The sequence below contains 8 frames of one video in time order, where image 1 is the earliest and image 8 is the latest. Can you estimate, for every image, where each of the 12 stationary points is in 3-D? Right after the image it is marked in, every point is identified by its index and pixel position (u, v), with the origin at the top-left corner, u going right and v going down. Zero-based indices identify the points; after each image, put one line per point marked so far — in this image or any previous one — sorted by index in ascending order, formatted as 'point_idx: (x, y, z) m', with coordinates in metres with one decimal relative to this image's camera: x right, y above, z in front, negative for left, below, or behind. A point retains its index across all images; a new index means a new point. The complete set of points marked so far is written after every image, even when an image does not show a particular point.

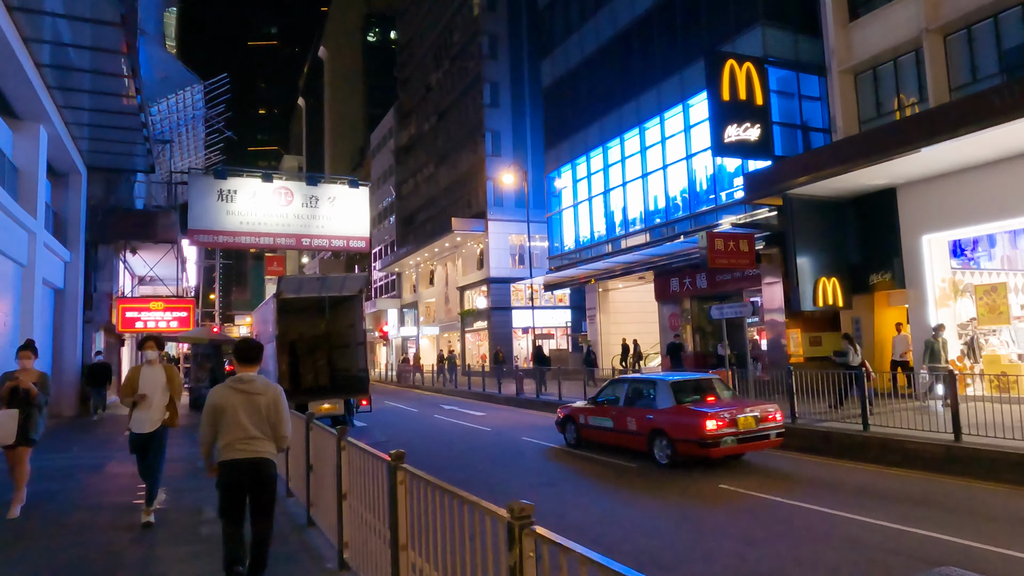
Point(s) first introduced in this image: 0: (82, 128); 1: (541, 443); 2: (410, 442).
0: (-11.1, +4.2, +17.3) m
1: (+0.6, -3.4, +14.7) m
2: (-2.4, -3.6, +15.5) m
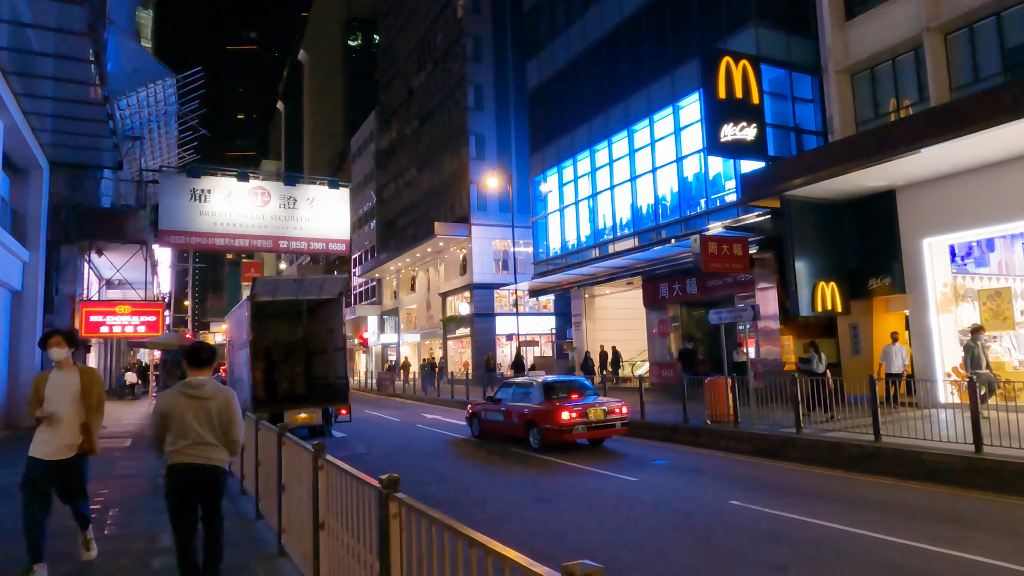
0: (-11.4, +4.2, +16.2) m
1: (+0.4, -3.5, +14.0) m
2: (-2.6, -3.6, +14.6) m
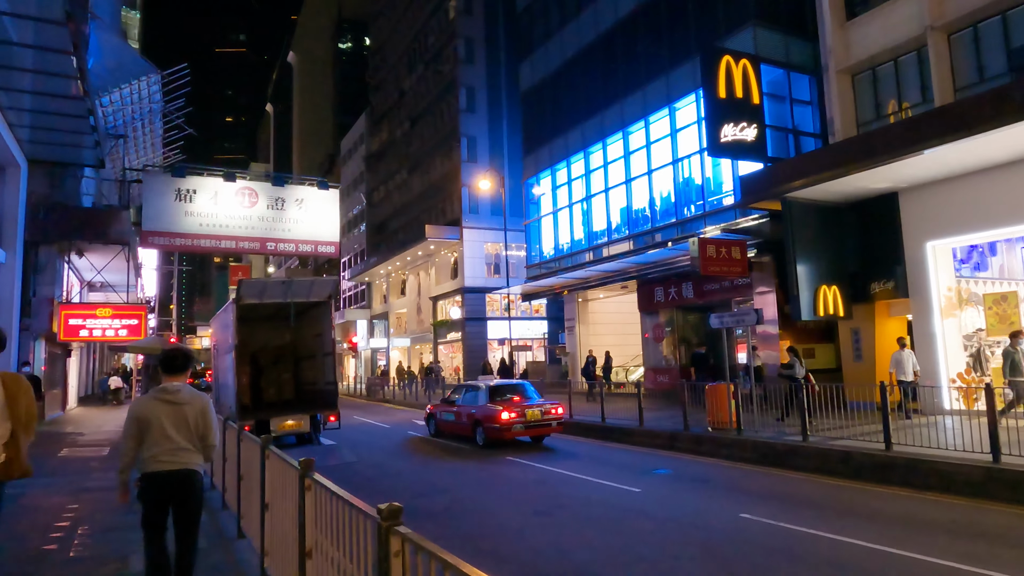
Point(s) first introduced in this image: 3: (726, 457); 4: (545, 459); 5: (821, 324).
0: (-11.5, +4.2, +15.6) m
1: (+0.3, -3.5, +13.5) m
2: (-2.7, -3.7, +14.1) m
3: (+4.1, -3.2, +12.7) m
4: (+0.7, -3.5, +13.4) m
5: (+9.1, -1.1, +19.5) m
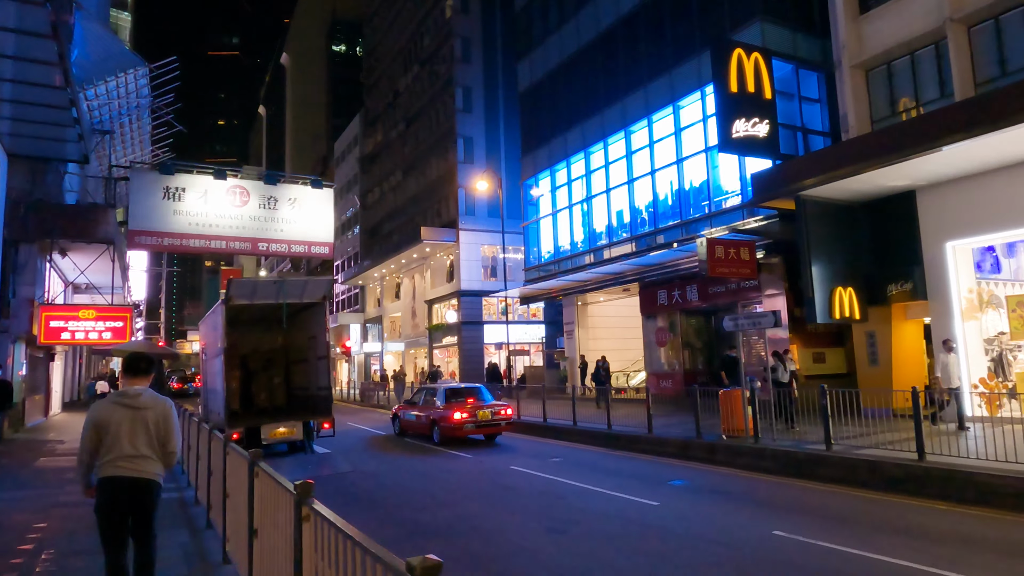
0: (-11.4, +4.2, +14.9) m
1: (+0.4, -3.5, +12.8) m
2: (-2.7, -3.7, +13.4) m
3: (+4.2, -3.3, +12.1) m
4: (+0.8, -3.5, +12.8) m
5: (+9.2, -1.1, +18.9) m
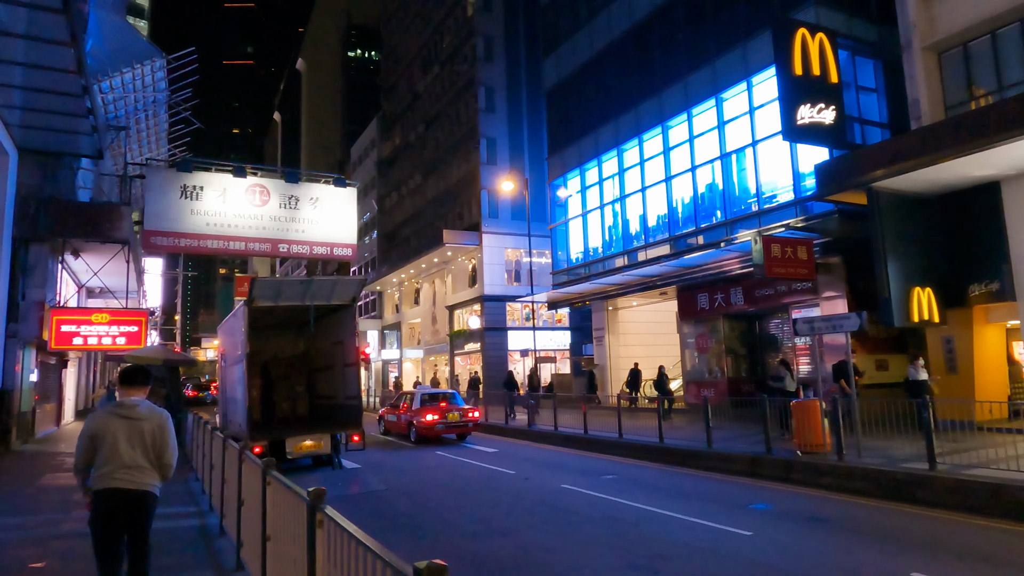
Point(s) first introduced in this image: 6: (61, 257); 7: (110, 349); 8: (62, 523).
0: (-10.5, +4.1, +13.9) m
1: (+1.3, -3.5, +11.5) m
2: (-1.7, -3.7, +12.2) m
3: (+5.1, -3.2, +10.8) m
4: (+1.7, -3.5, +11.5) m
5: (+10.2, -1.2, +17.5) m
6: (-13.2, +0.9, +19.3) m
7: (-11.0, -1.7, +18.1) m
8: (-5.8, -3.0, +8.6) m
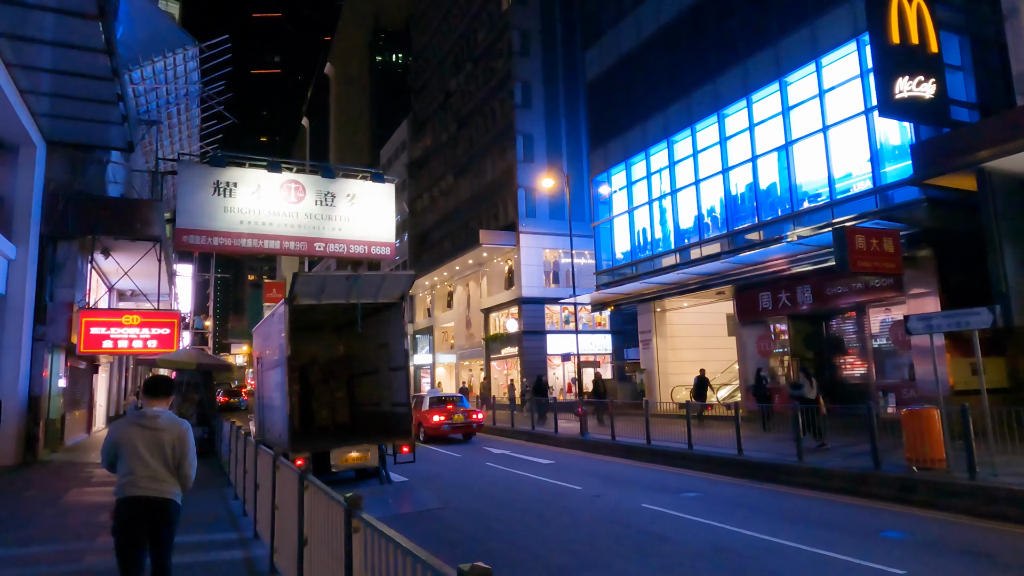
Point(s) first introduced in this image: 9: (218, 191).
0: (-9.3, +4.2, +13.0) m
1: (+2.4, -3.4, +10.1) m
2: (-0.6, -3.6, +10.9) m
3: (+6.2, -3.1, +9.3) m
4: (+2.8, -3.4, +10.1) m
5: (+11.5, -1.1, +15.8) m
6: (-11.7, +0.9, +18.5) m
7: (-9.6, -1.7, +17.2) m
8: (-4.8, -2.9, +7.5) m
9: (-8.7, +2.9, +19.5) m
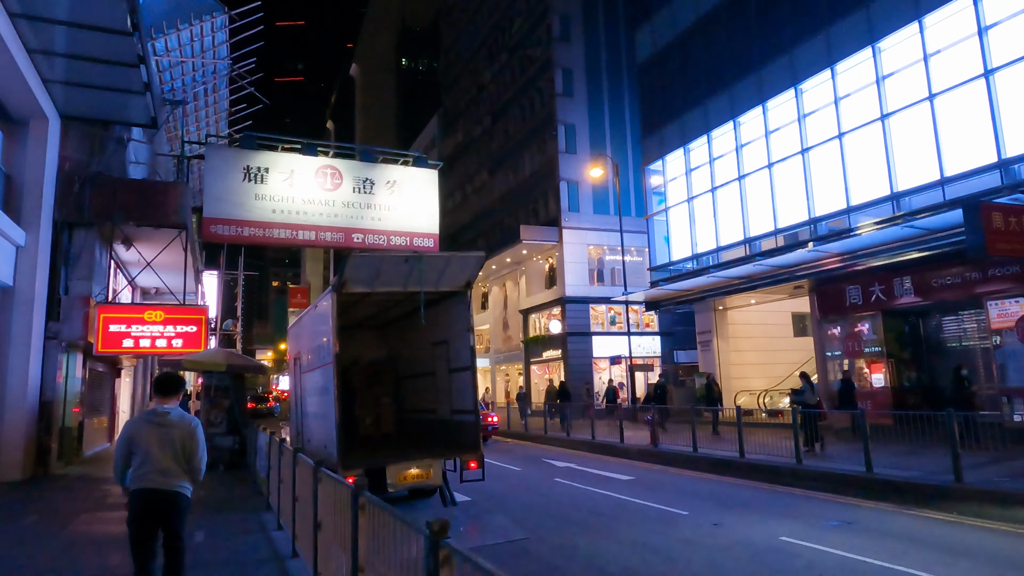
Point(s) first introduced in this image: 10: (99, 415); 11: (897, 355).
0: (-7.9, +4.4, +11.3) m
1: (+3.7, -3.1, +8.0) m
2: (+0.8, -3.3, +8.9) m
3: (+7.5, -2.8, +7.0) m
4: (+4.1, -3.1, +8.0) m
5: (+13.0, -0.8, +13.4) m
6: (-10.2, +1.0, +16.9) m
7: (-8.1, -1.5, +15.5) m
8: (-3.5, -2.6, +5.6) m
9: (-7.1, +3.0, +17.8) m
10: (-12.0, -3.7, +19.3) m
11: (+10.6, -1.9, +18.4) m
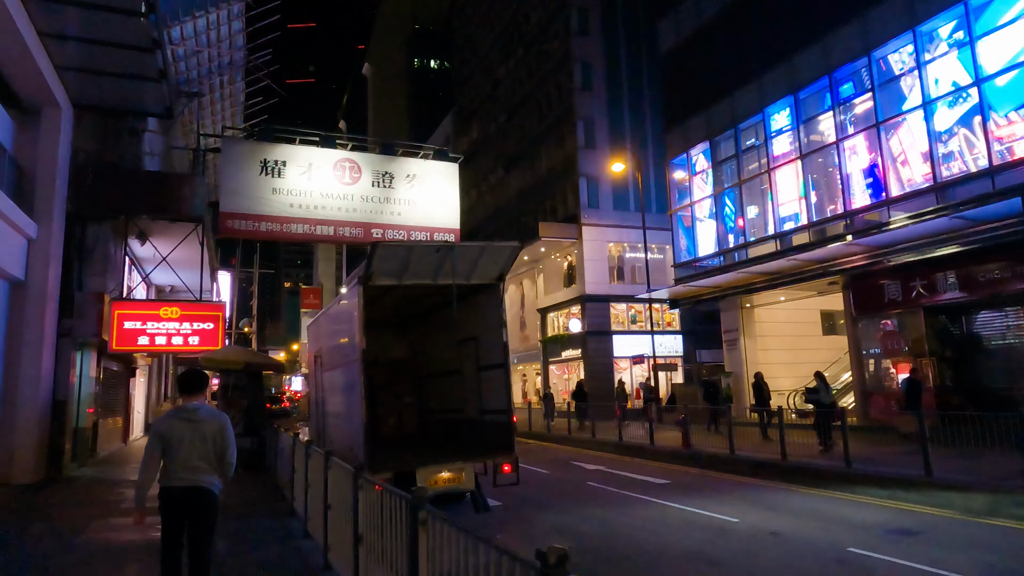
0: (-7.4, +4.5, +10.8) m
1: (+4.2, -3.0, +7.4) m
2: (+1.3, -3.2, +8.2) m
3: (+8.0, -2.7, +6.3) m
4: (+4.6, -3.0, +7.3) m
5: (+13.6, -0.7, +12.6) m
6: (-9.6, +1.1, +16.4) m
7: (-7.5, -1.4, +15.0) m
8: (-3.1, -2.5, +5.0) m
9: (-6.4, +3.1, +17.3) m
10: (-11.3, -3.6, +18.9) m
11: (+11.3, -1.7, +17.6) m
